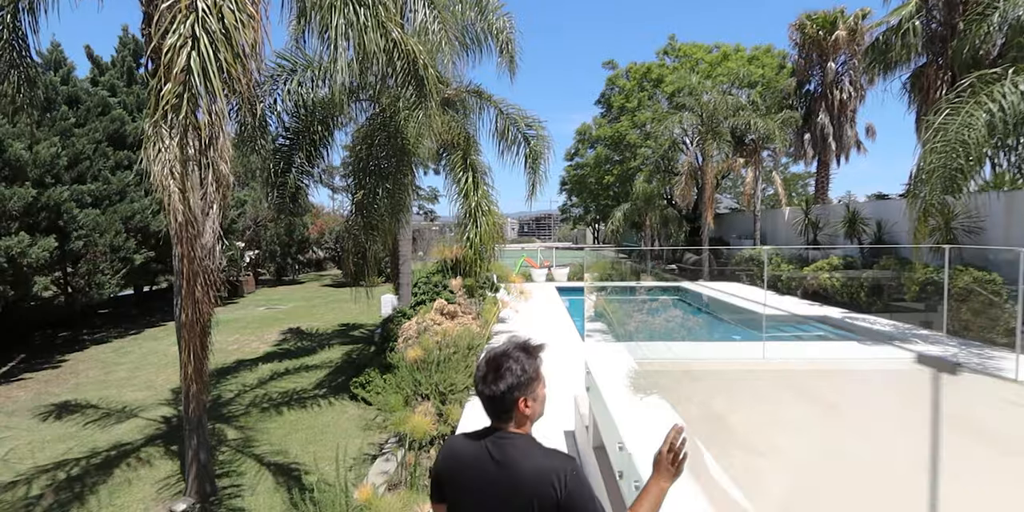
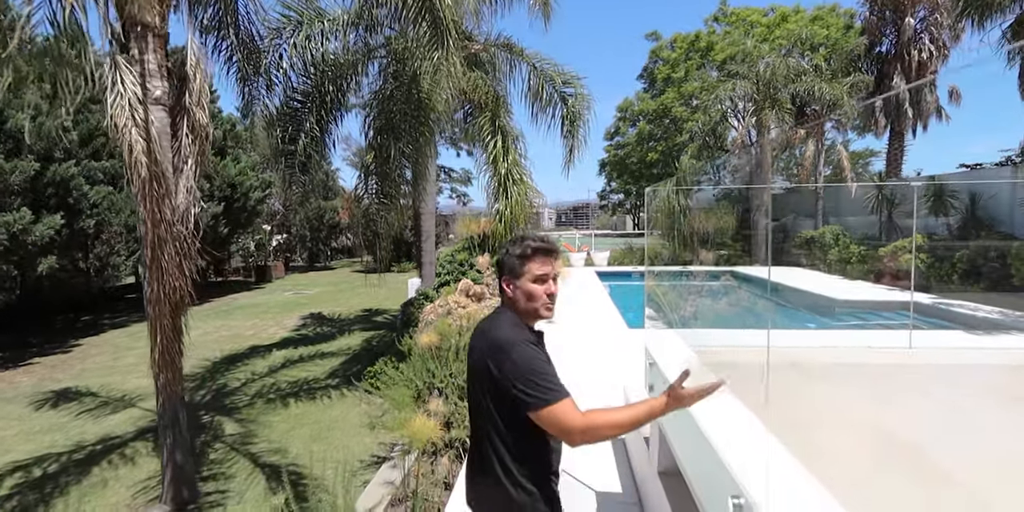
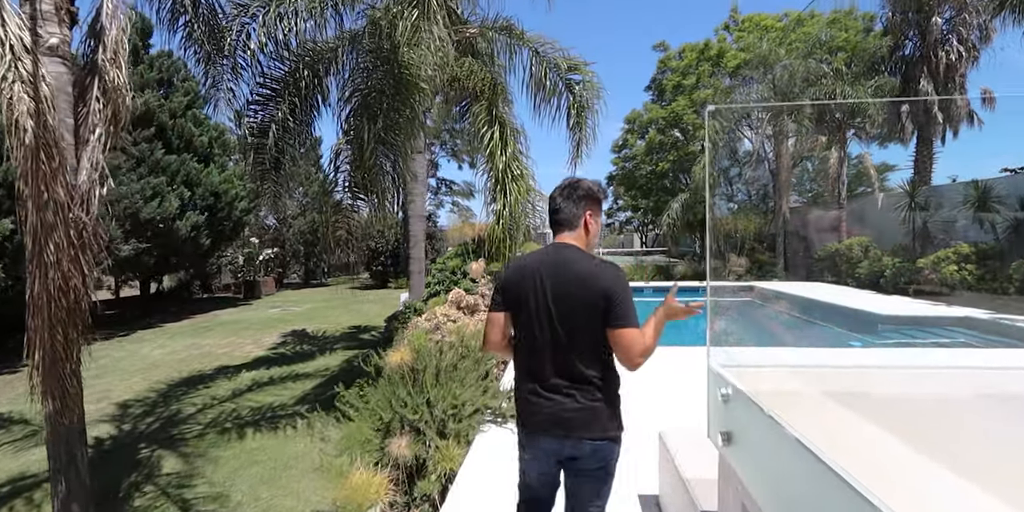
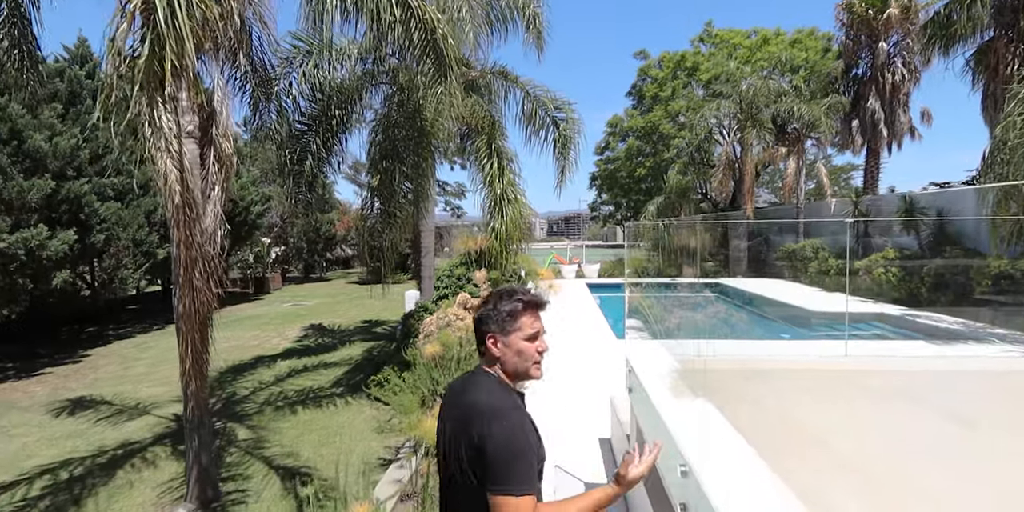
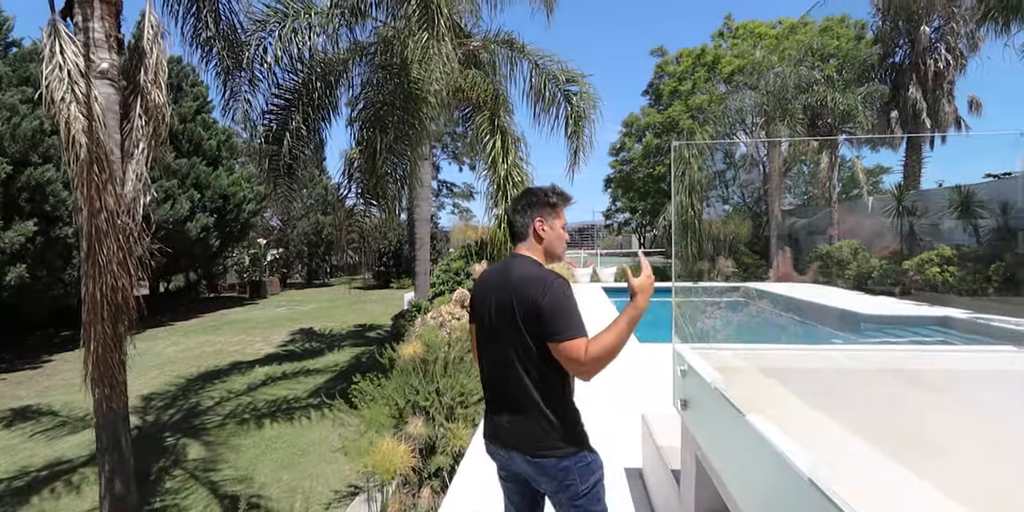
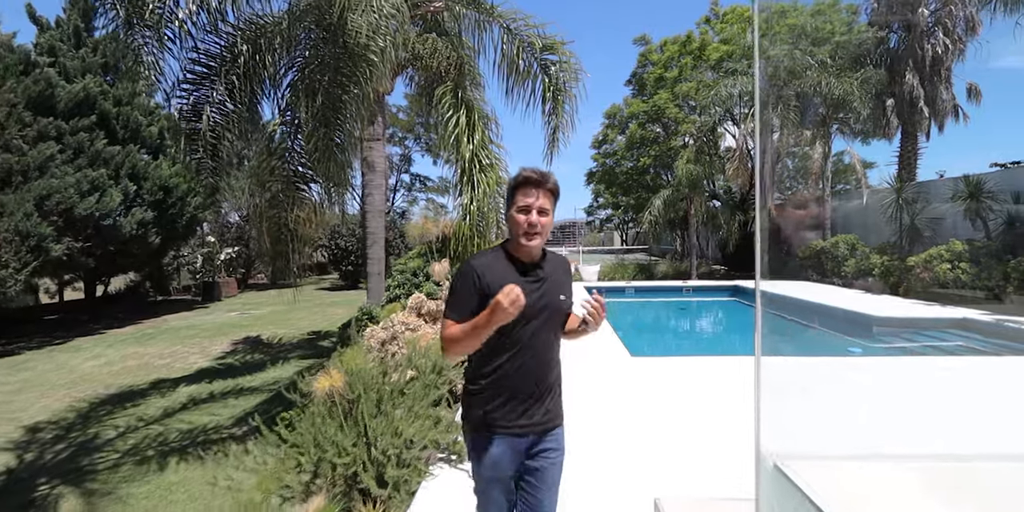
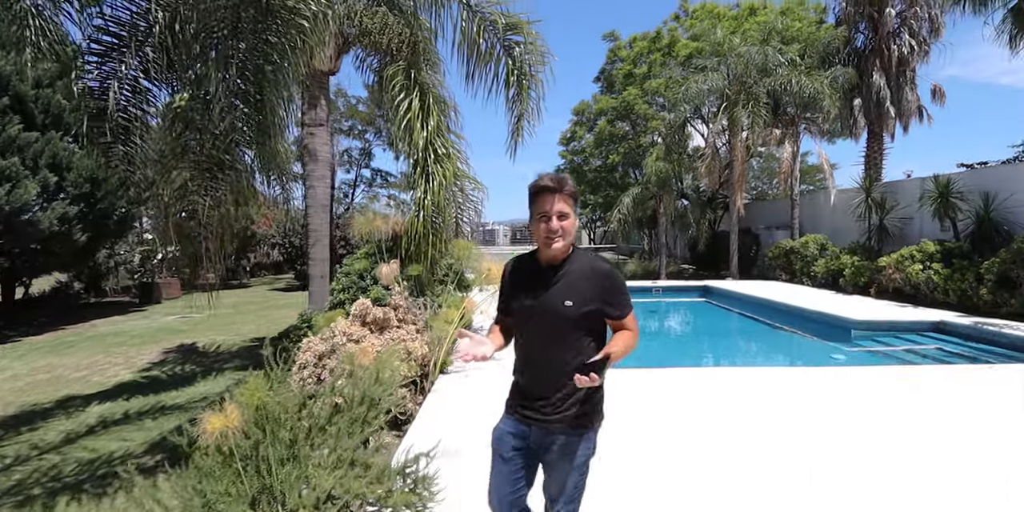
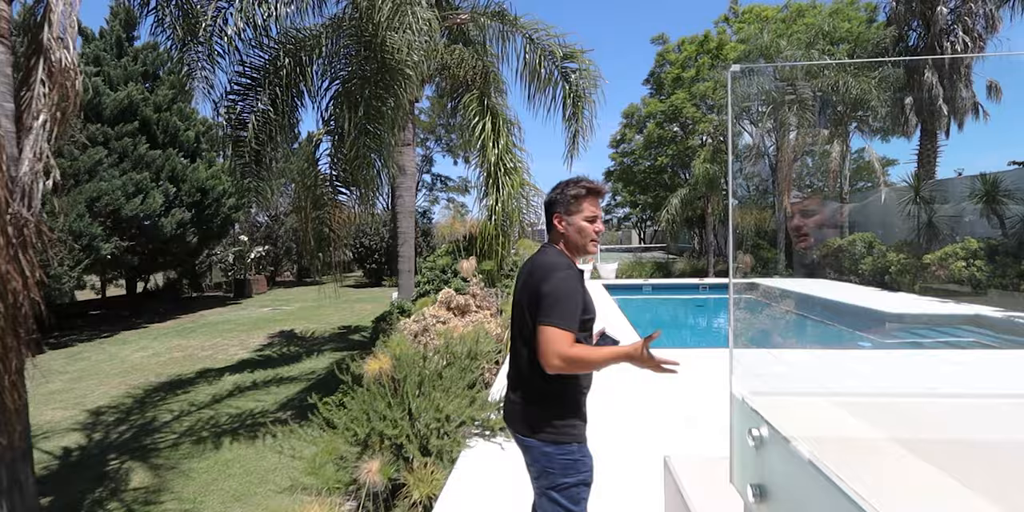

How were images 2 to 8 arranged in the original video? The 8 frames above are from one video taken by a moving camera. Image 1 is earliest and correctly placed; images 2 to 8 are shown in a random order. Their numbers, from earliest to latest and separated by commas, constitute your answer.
4, 2, 5, 3, 8, 6, 7
